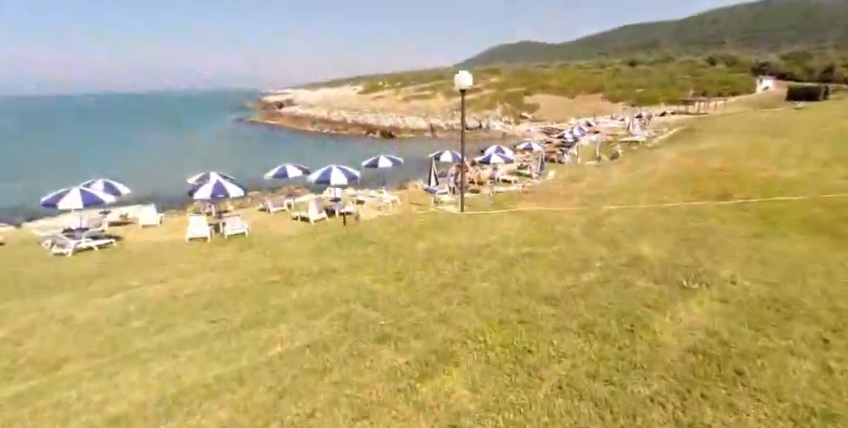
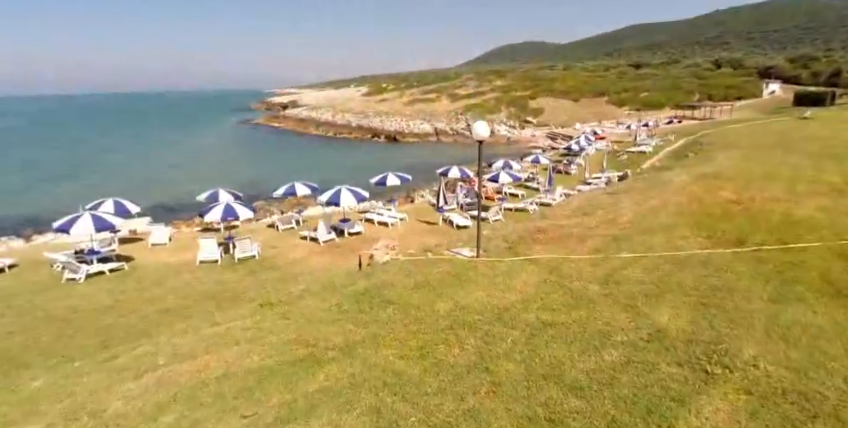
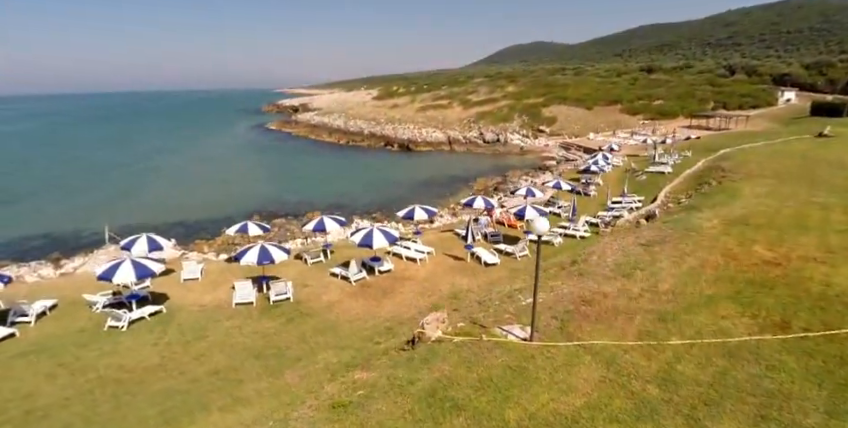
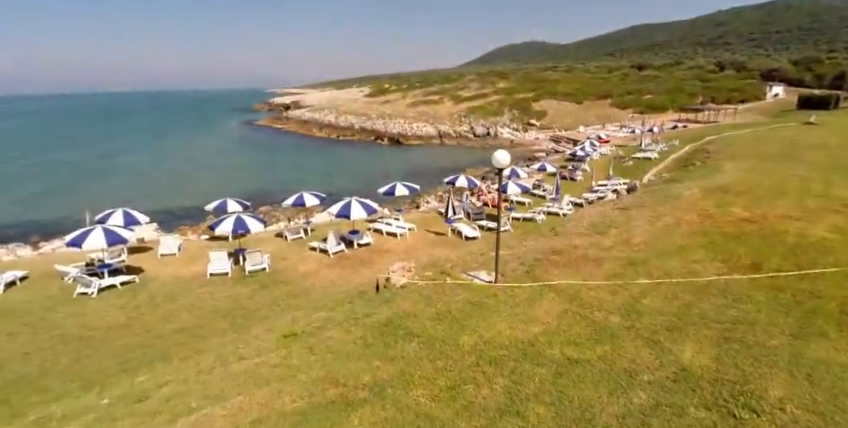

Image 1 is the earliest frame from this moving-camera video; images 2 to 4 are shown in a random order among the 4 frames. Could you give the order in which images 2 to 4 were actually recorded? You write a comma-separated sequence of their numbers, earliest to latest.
2, 4, 3
